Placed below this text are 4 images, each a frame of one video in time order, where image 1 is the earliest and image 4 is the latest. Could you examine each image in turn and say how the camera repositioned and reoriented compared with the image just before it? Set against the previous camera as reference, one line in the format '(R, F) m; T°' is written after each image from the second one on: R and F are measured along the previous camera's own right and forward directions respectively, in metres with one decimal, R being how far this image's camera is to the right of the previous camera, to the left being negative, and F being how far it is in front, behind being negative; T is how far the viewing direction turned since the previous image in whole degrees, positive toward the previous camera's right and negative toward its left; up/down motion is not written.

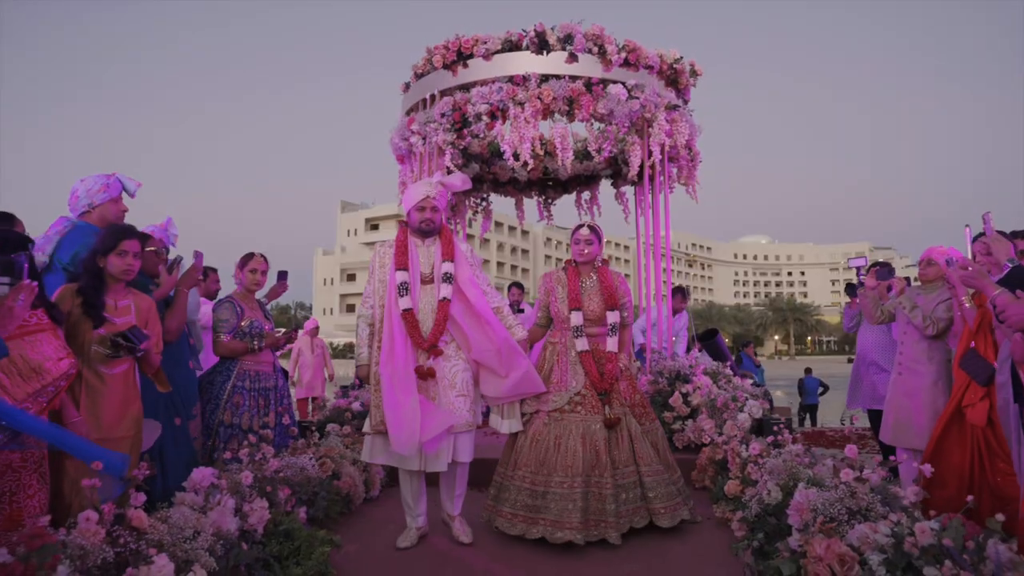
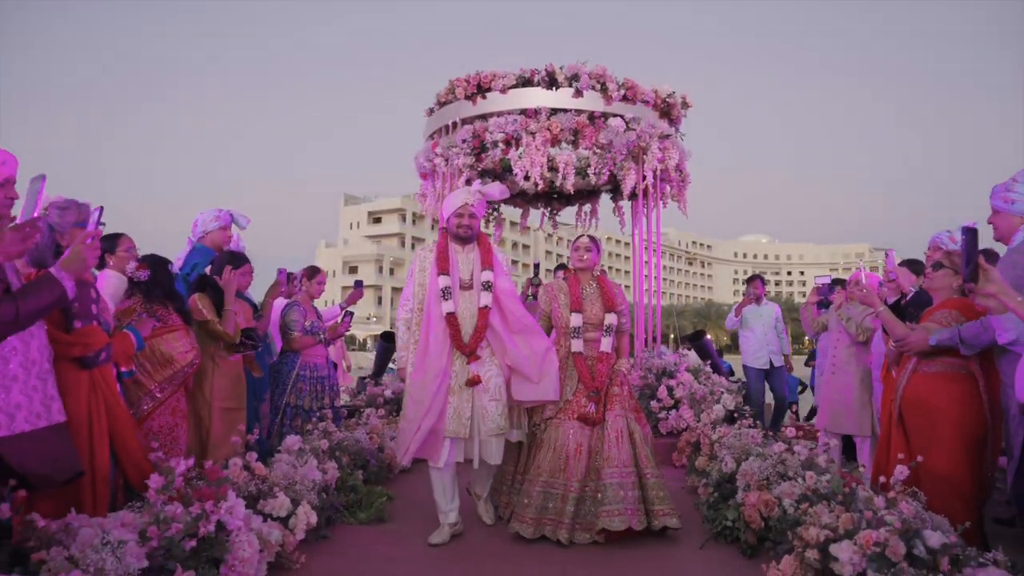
(-0.1, -1.1) m; 0°
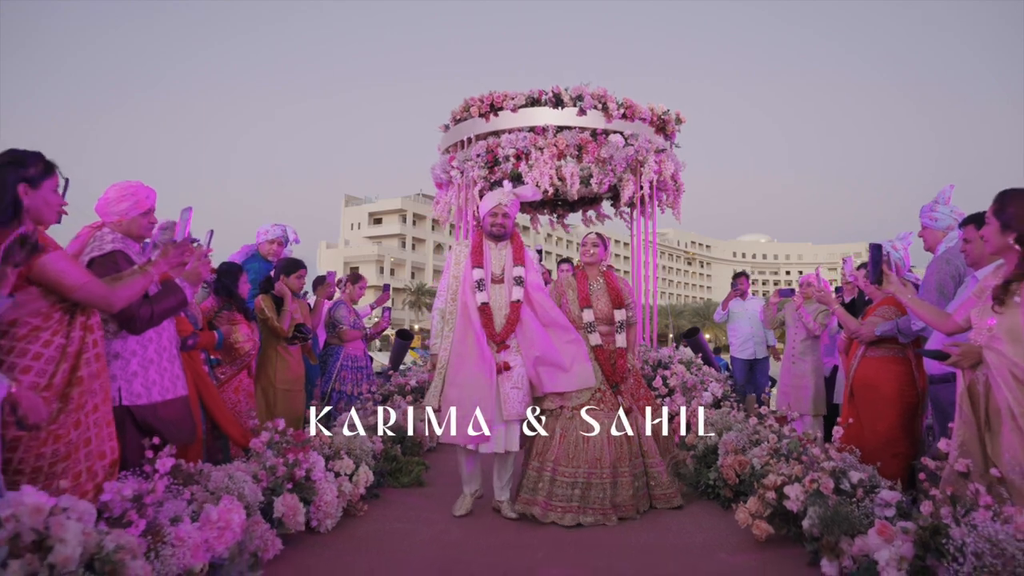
(-0.1, -0.9) m; 0°
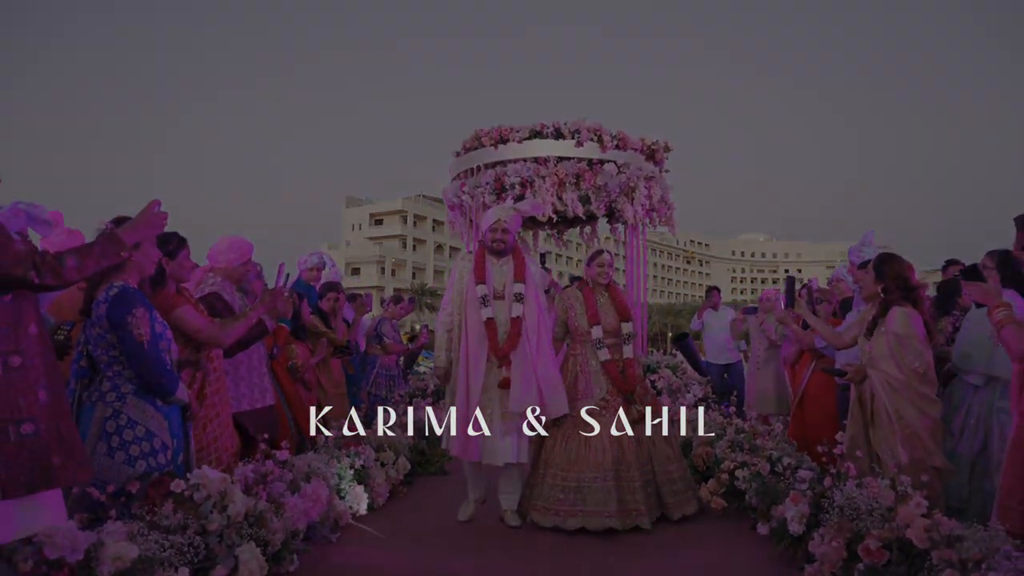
(-0.1, -1.1) m; 0°
